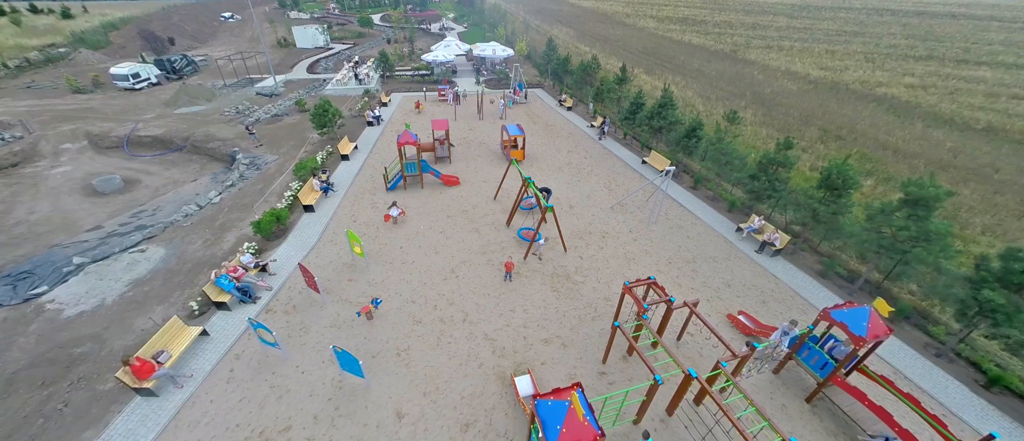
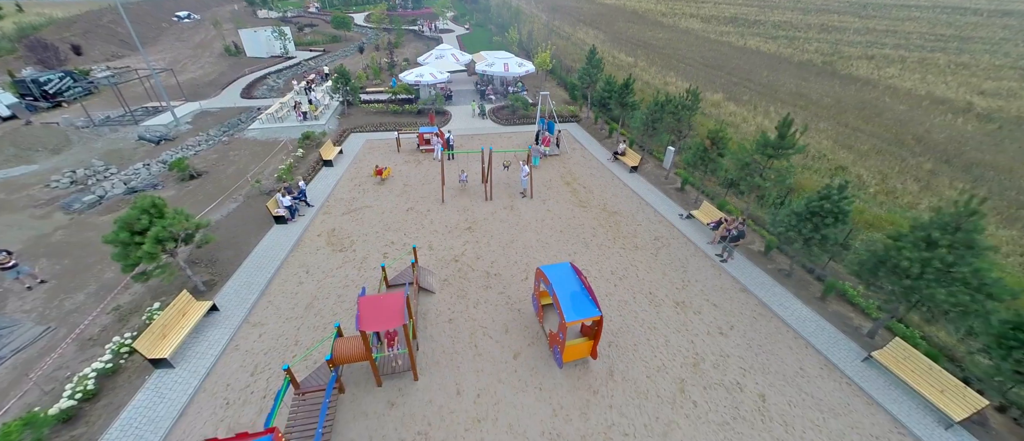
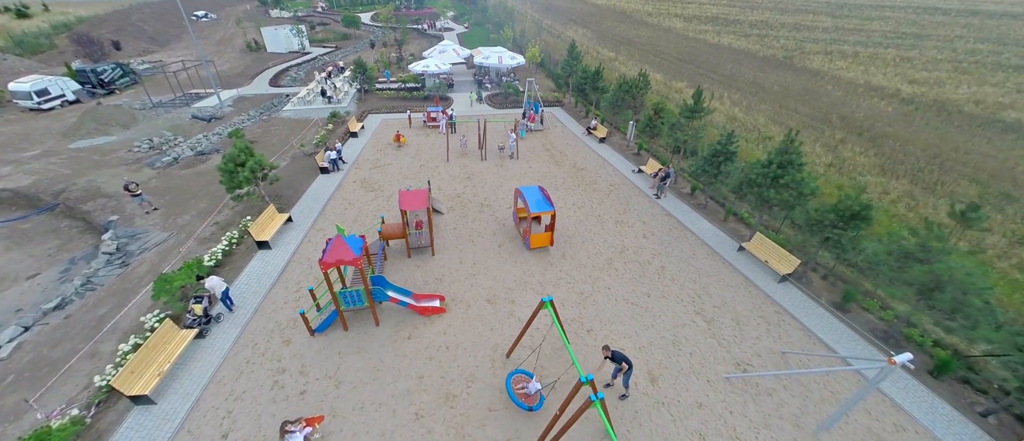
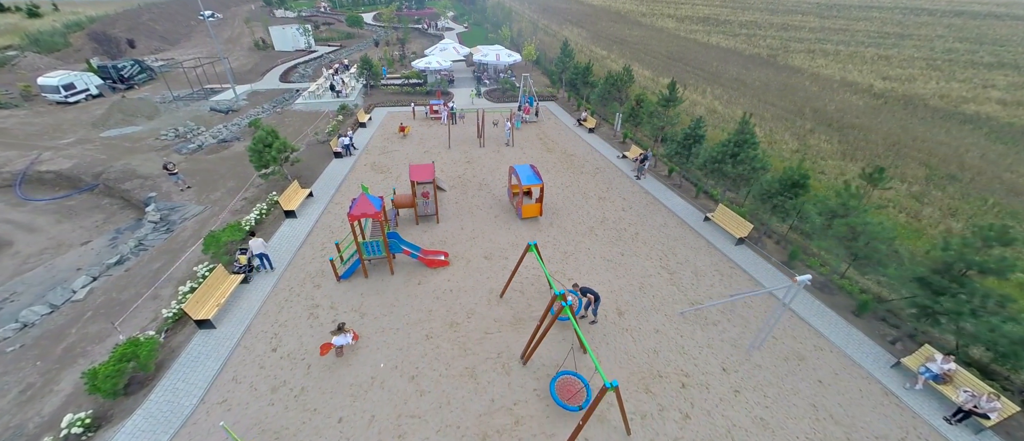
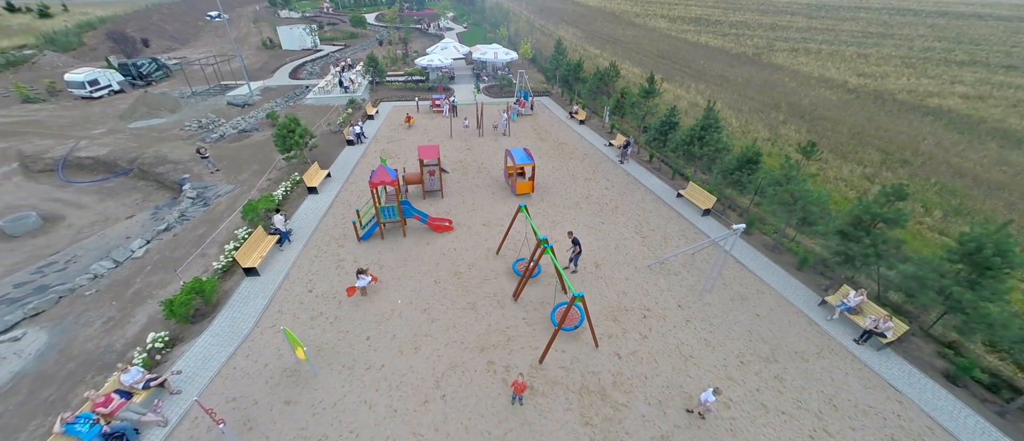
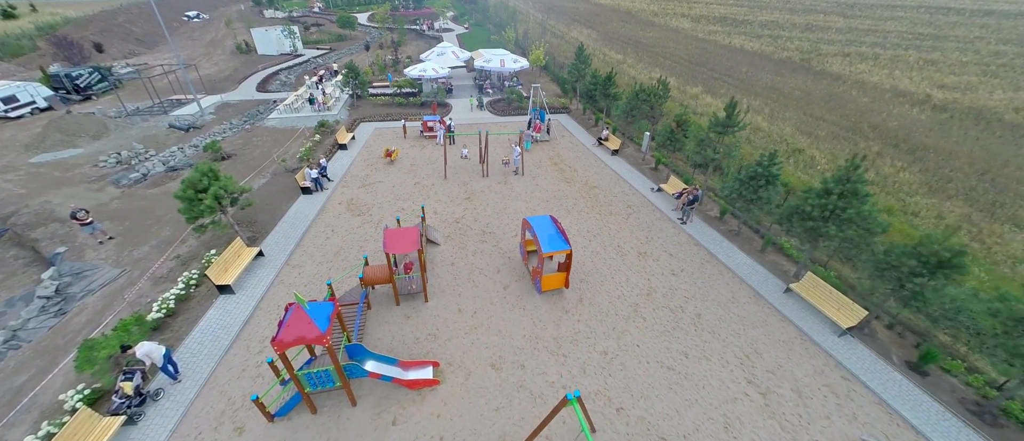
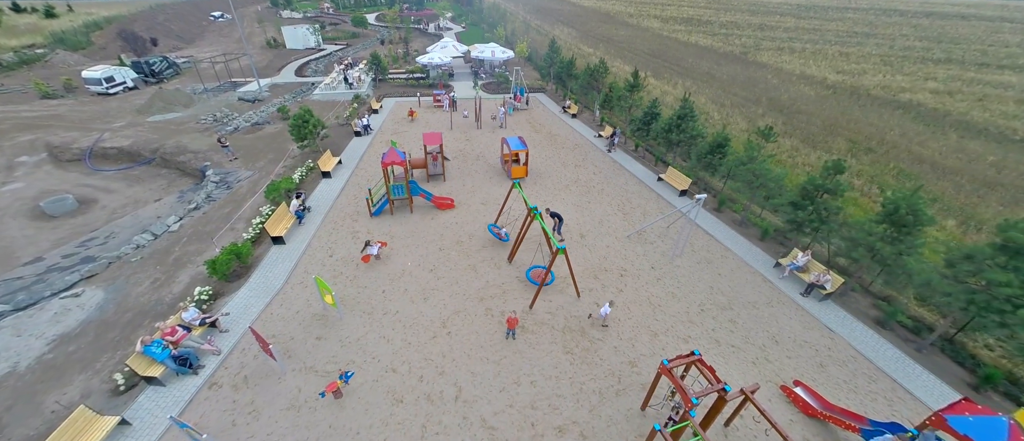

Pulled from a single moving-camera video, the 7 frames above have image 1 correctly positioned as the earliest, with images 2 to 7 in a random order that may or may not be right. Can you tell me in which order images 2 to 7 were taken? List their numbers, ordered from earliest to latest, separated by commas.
7, 5, 4, 3, 6, 2
